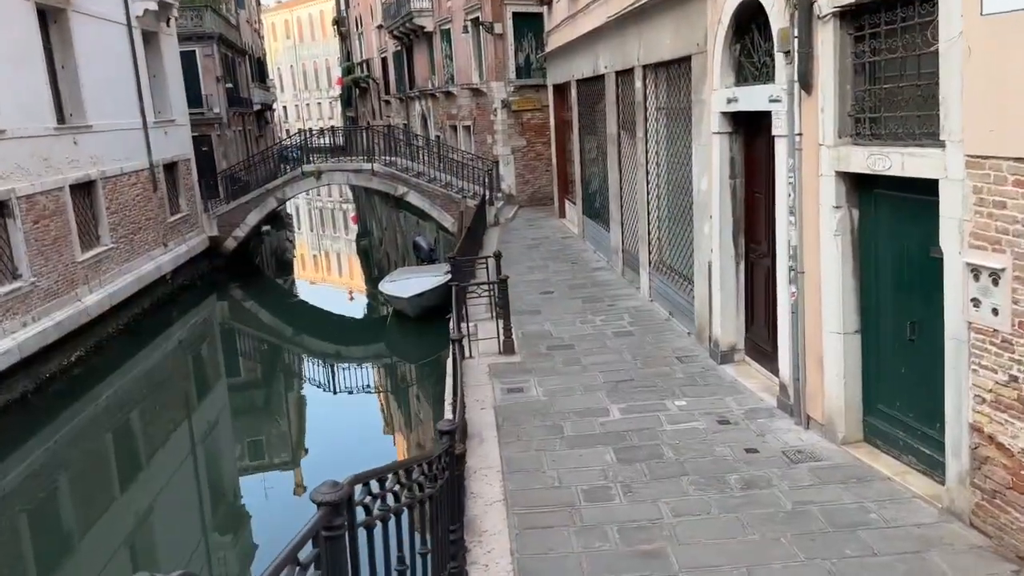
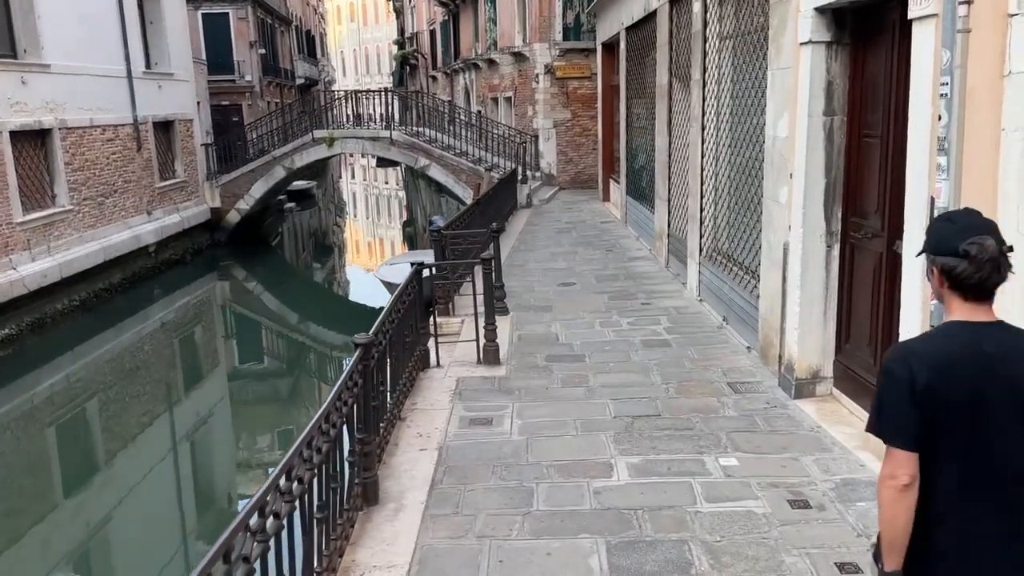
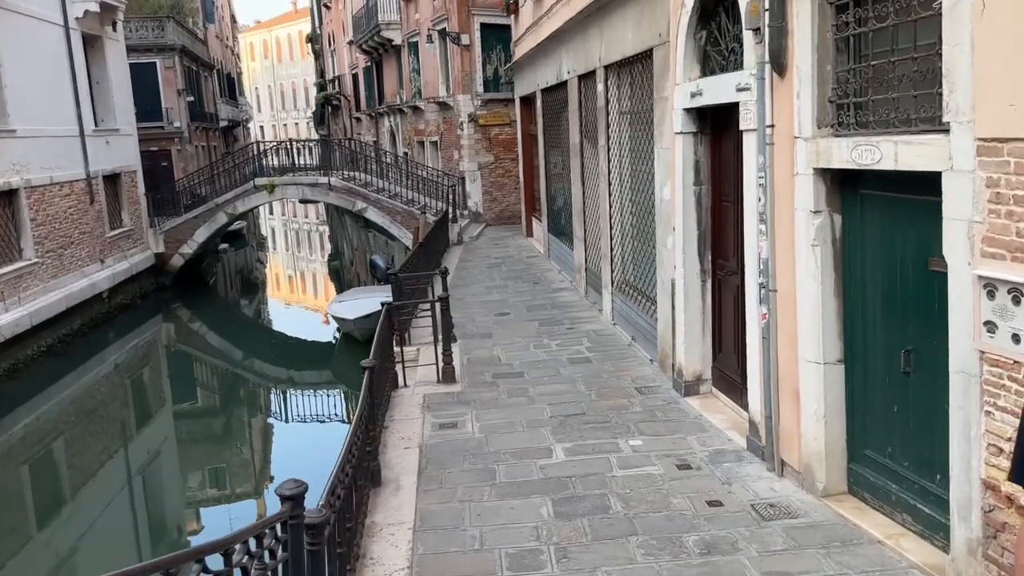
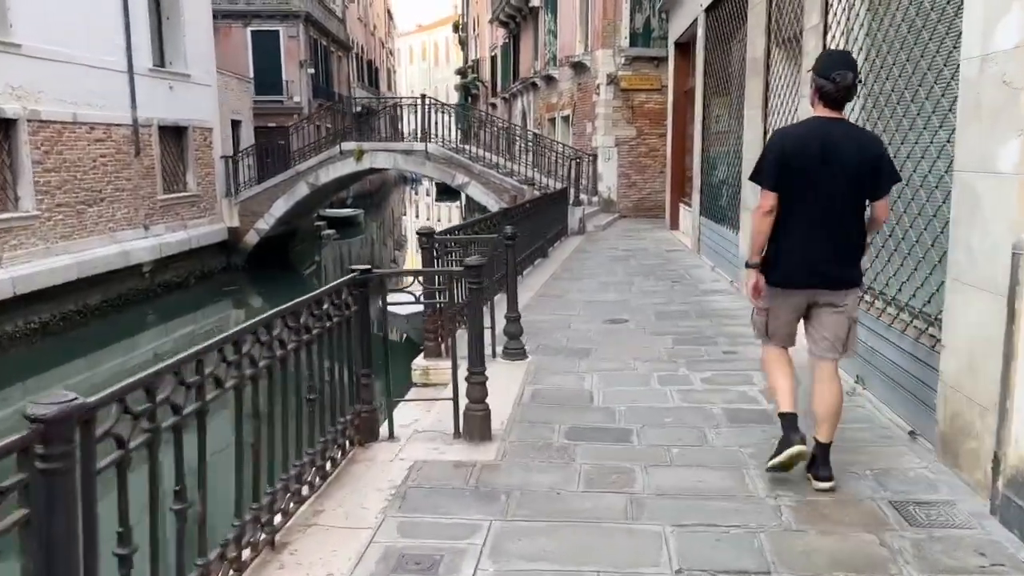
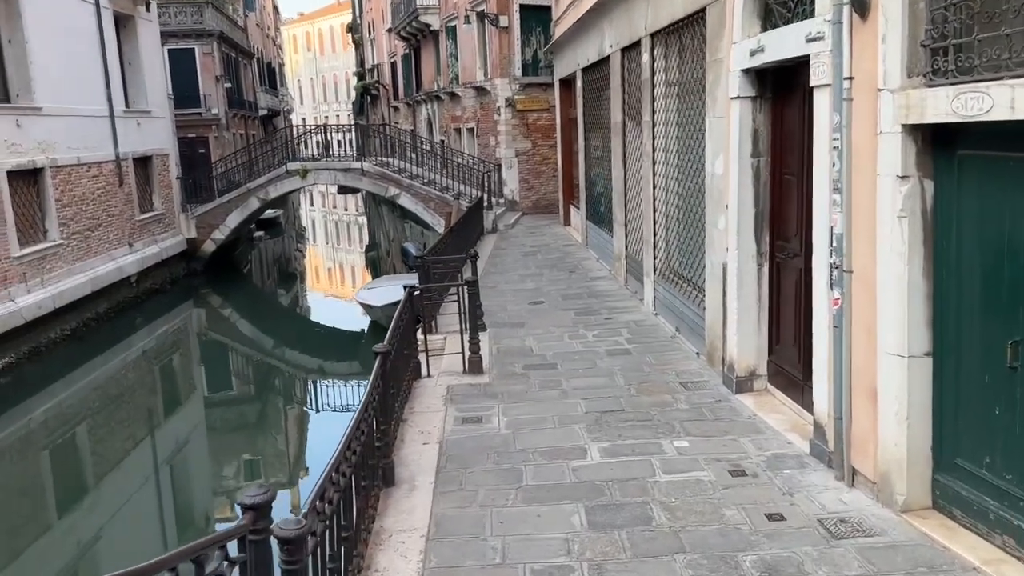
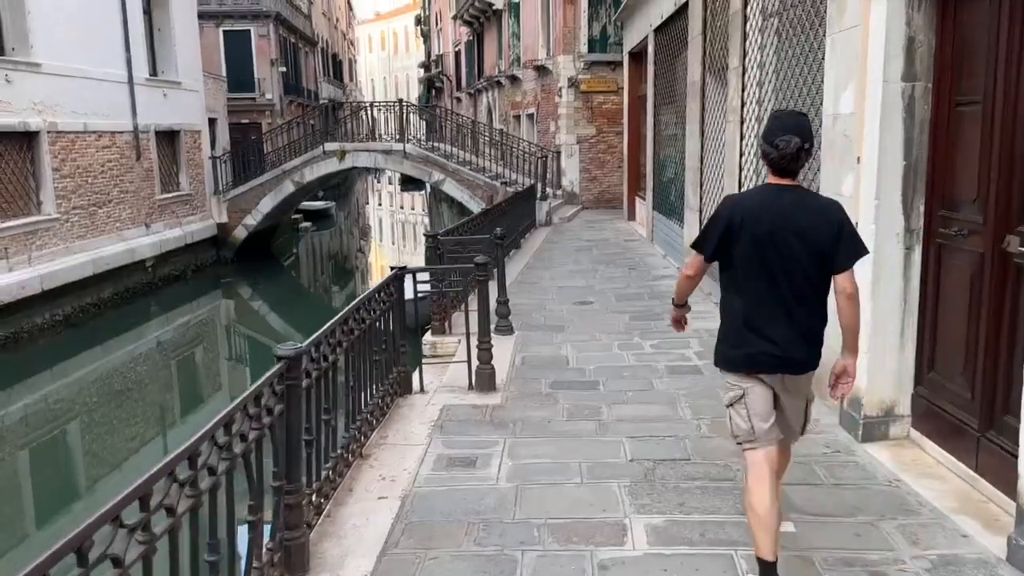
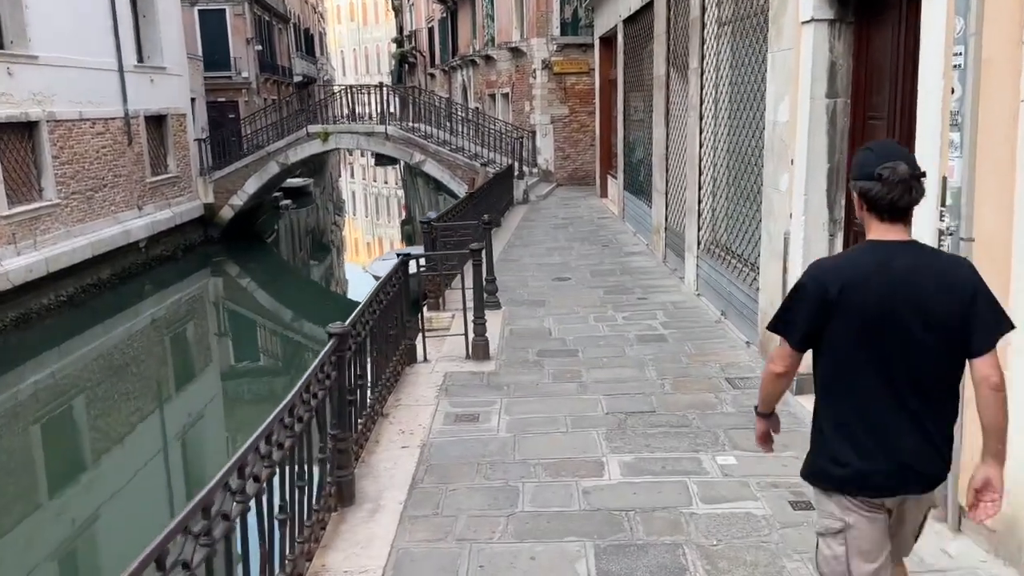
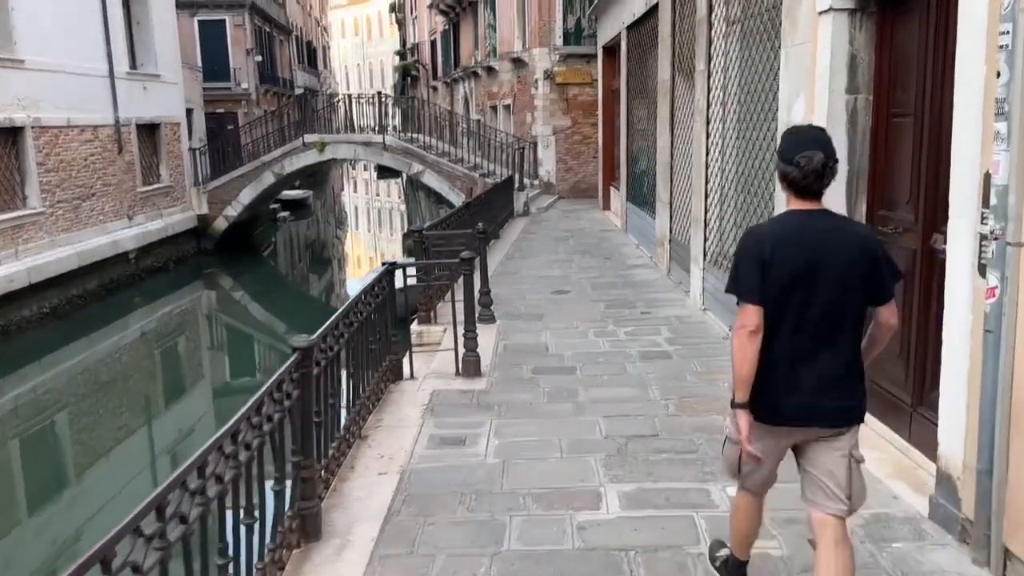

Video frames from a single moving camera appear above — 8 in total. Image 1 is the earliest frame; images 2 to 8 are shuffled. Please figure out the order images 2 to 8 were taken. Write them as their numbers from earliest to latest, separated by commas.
3, 5, 2, 7, 8, 6, 4
